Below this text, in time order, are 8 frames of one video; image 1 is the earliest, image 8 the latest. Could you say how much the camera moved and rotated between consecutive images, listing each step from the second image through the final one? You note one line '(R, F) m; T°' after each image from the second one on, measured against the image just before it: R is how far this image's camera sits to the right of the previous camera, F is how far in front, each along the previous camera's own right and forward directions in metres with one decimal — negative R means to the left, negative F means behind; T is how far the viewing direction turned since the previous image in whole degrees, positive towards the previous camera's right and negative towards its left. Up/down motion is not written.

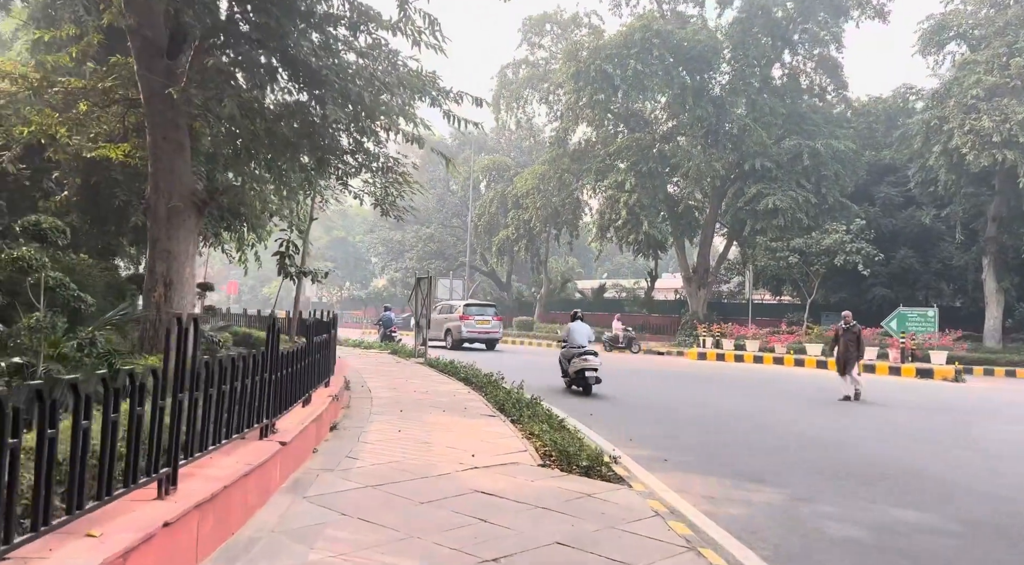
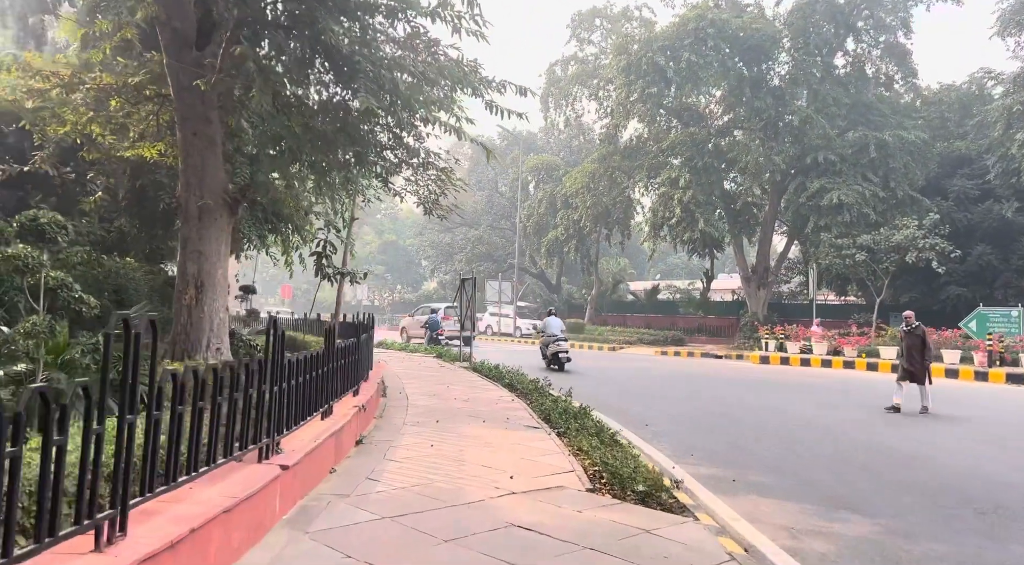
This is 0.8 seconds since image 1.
(+0.1, +0.7) m; -4°
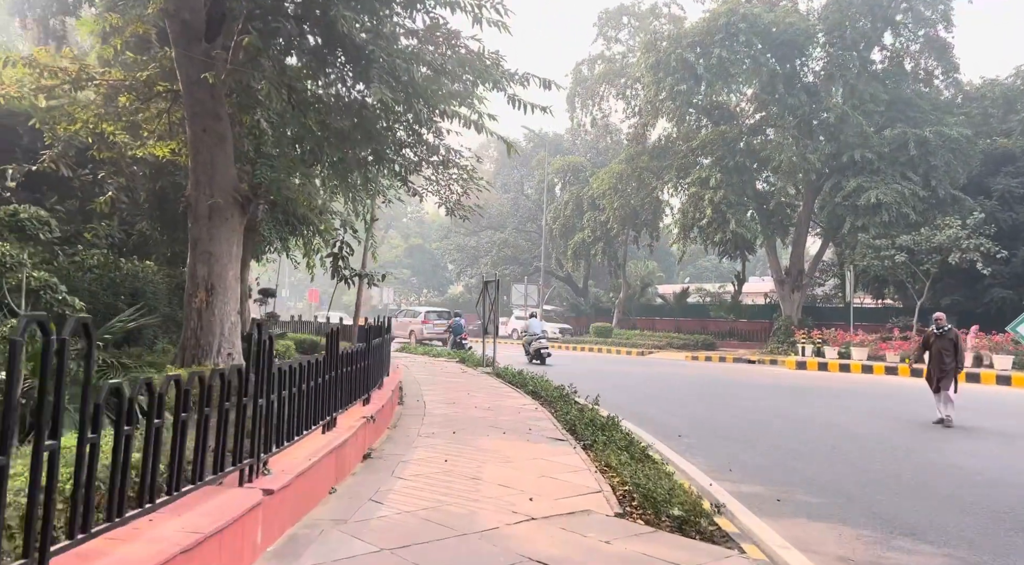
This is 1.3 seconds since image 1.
(0.0, +0.5) m; -2°
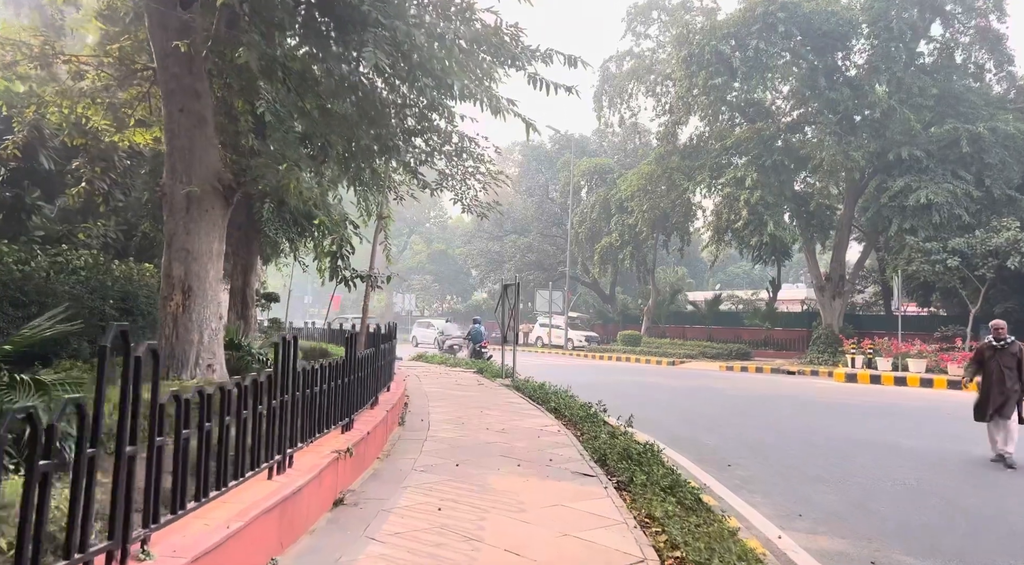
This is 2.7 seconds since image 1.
(+0.1, +1.1) m; -2°
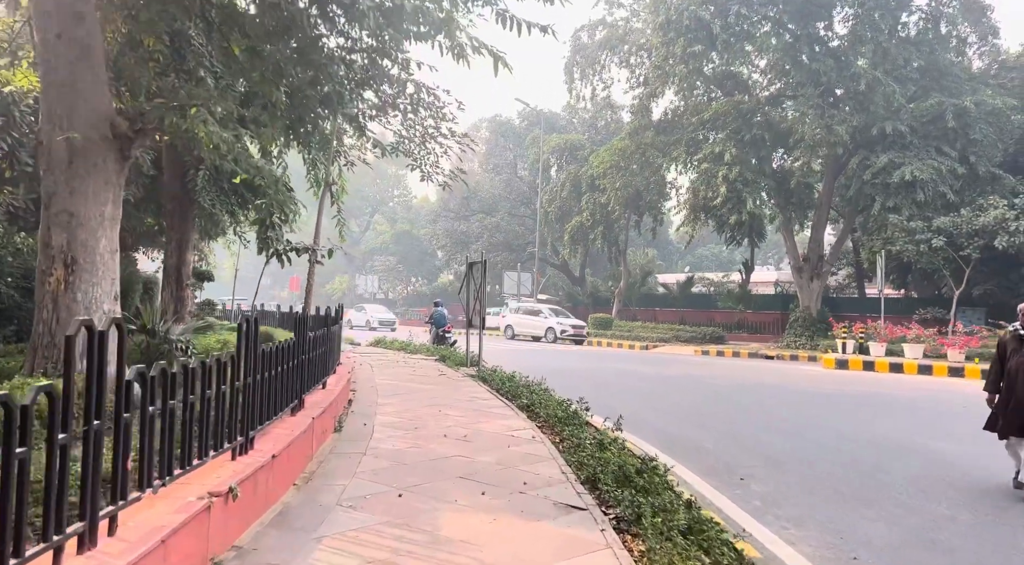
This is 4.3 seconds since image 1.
(0.0, +1.3) m; +2°
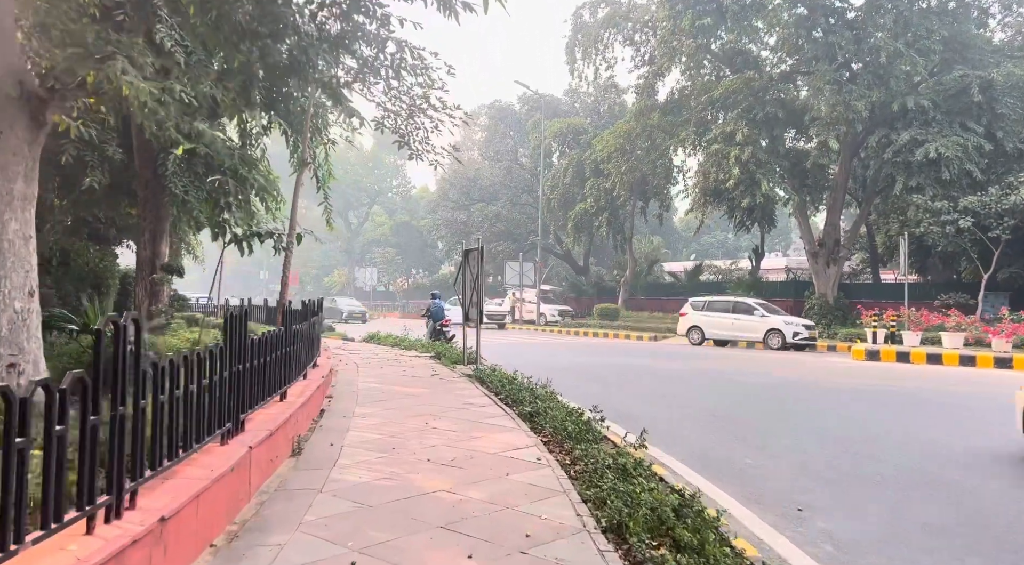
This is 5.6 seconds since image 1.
(0.0, +1.1) m; 0°
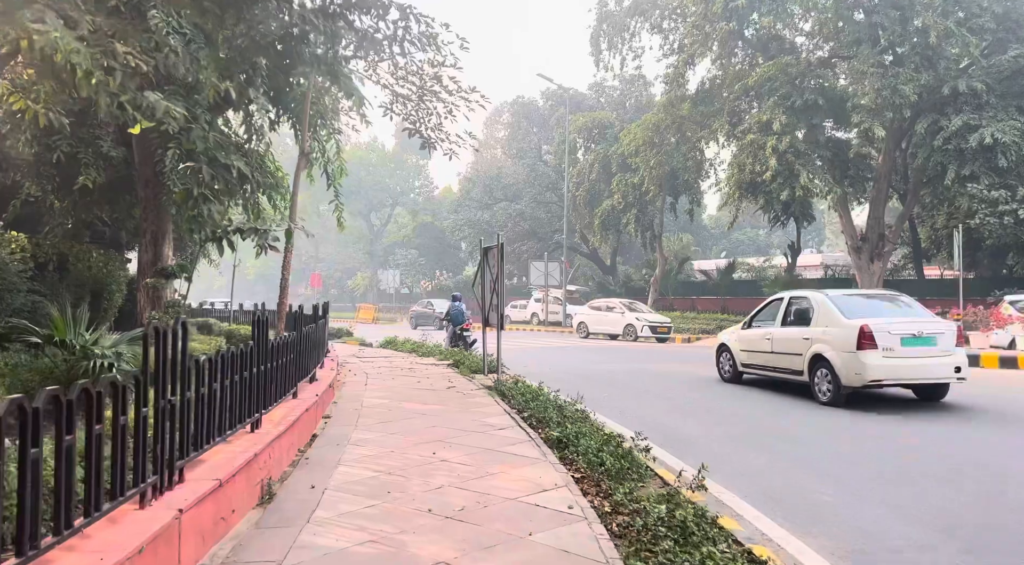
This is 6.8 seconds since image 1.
(0.0, +0.9) m; -2°
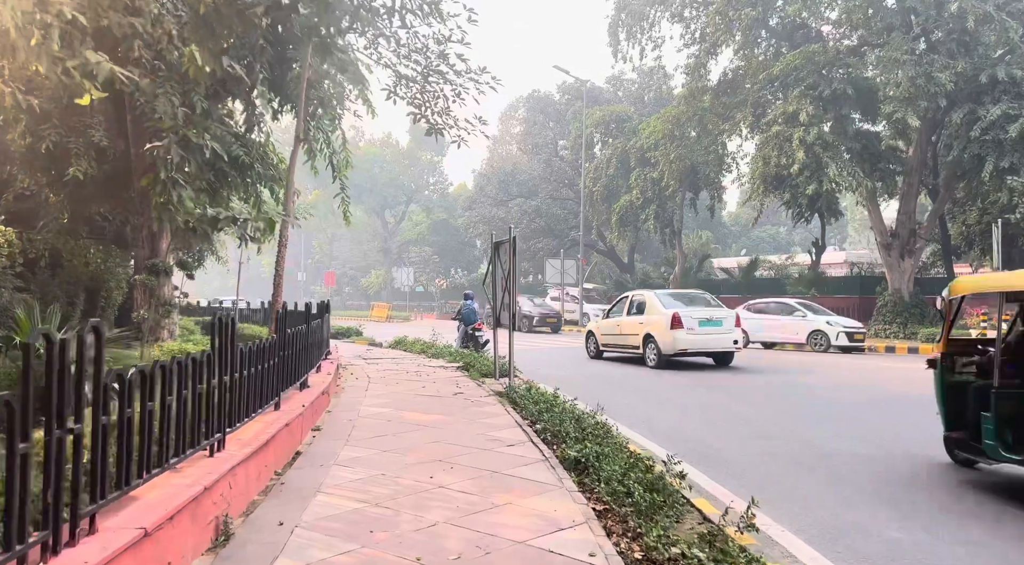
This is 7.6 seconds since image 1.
(0.0, +0.7) m; -1°
